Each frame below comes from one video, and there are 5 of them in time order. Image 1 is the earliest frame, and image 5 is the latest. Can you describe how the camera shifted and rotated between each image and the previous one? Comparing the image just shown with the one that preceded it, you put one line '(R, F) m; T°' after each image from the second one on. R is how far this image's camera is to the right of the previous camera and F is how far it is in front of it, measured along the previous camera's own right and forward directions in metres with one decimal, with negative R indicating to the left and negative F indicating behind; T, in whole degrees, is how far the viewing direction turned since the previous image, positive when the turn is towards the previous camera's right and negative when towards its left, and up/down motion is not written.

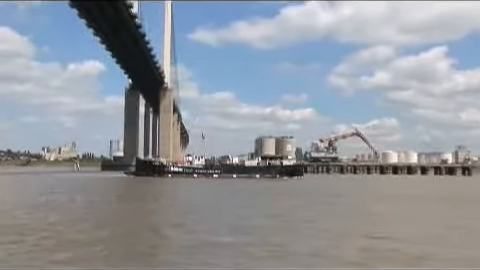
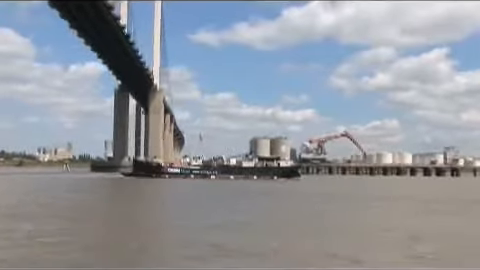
(+1.0, 0.0) m; -1°
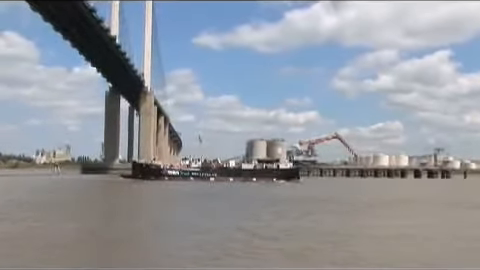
(+1.1, 0.0) m; -1°
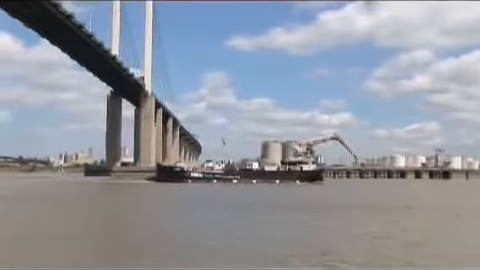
(+2.9, +0.2) m; -4°
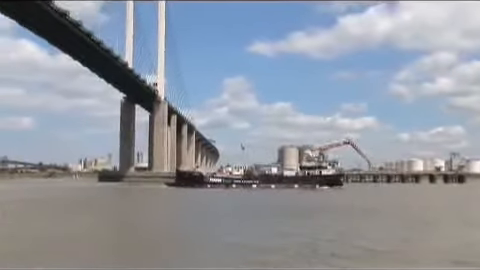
(+0.7, +0.1) m; -2°
